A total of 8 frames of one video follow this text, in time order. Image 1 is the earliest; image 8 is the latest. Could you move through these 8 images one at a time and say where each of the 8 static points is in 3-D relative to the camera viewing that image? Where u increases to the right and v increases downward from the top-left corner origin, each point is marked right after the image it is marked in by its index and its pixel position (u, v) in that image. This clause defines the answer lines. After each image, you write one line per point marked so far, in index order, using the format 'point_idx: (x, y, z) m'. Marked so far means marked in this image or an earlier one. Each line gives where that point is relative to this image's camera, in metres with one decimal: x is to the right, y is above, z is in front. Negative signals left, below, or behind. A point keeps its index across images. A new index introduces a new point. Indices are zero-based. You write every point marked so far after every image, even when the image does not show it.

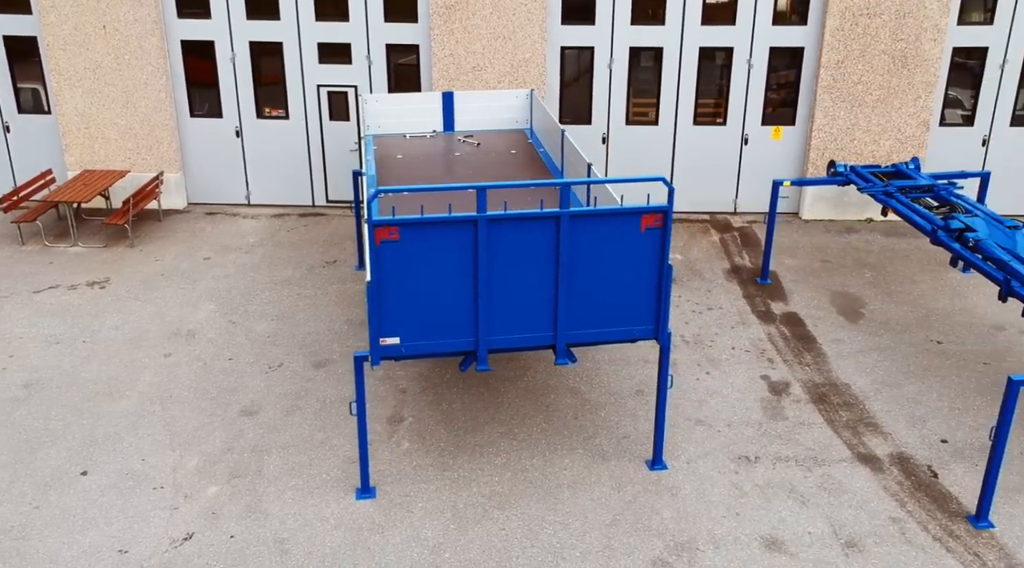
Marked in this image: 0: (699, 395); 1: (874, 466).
0: (+1.3, -0.8, +5.7) m
1: (+2.2, -1.1, +5.0) m
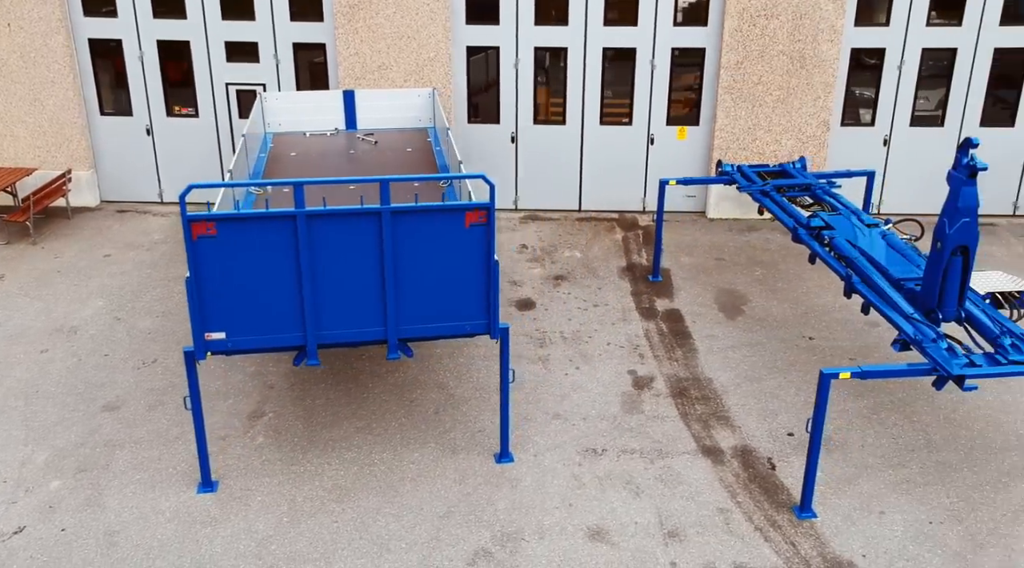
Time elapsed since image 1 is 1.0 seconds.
0: (+0.4, -0.8, +5.8) m
1: (+1.3, -1.1, +5.1) m
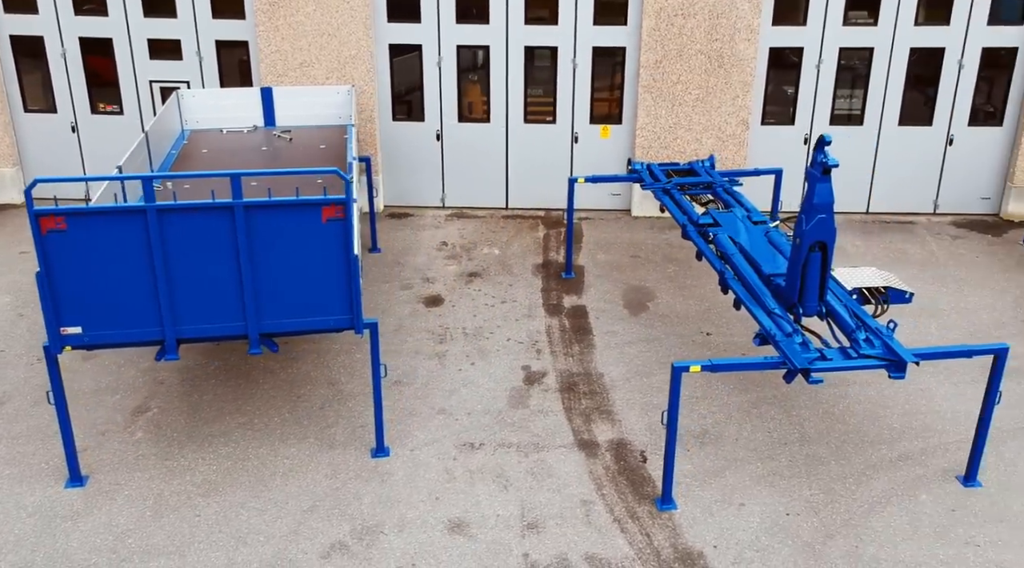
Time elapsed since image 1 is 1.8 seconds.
0: (-0.4, -0.7, +5.9) m
1: (+0.5, -1.1, +5.1) m
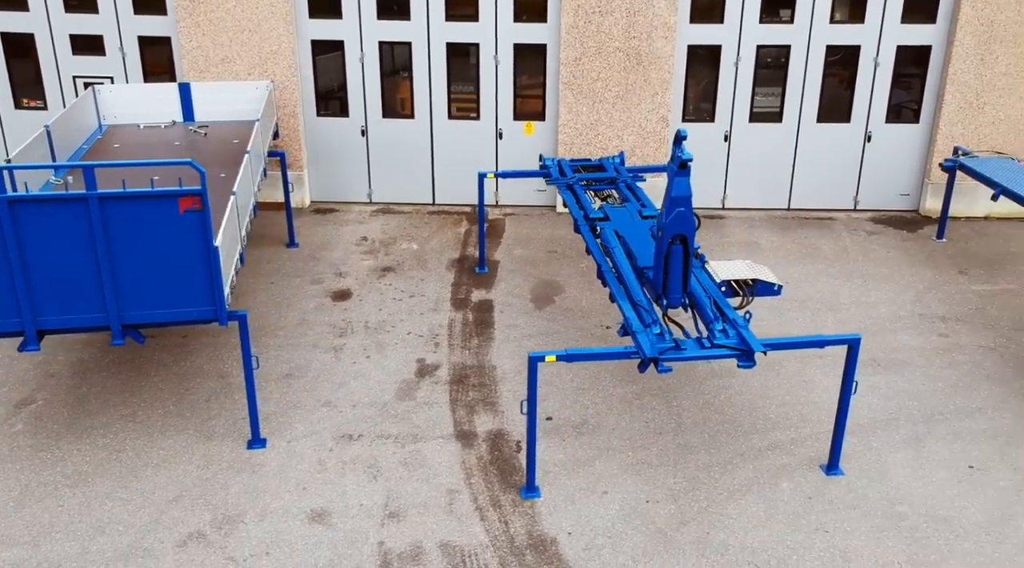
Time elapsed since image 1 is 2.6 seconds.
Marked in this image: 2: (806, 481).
0: (-1.2, -0.7, +5.9) m
1: (-0.3, -1.0, +5.2) m
2: (+1.7, -1.2, +4.8) m
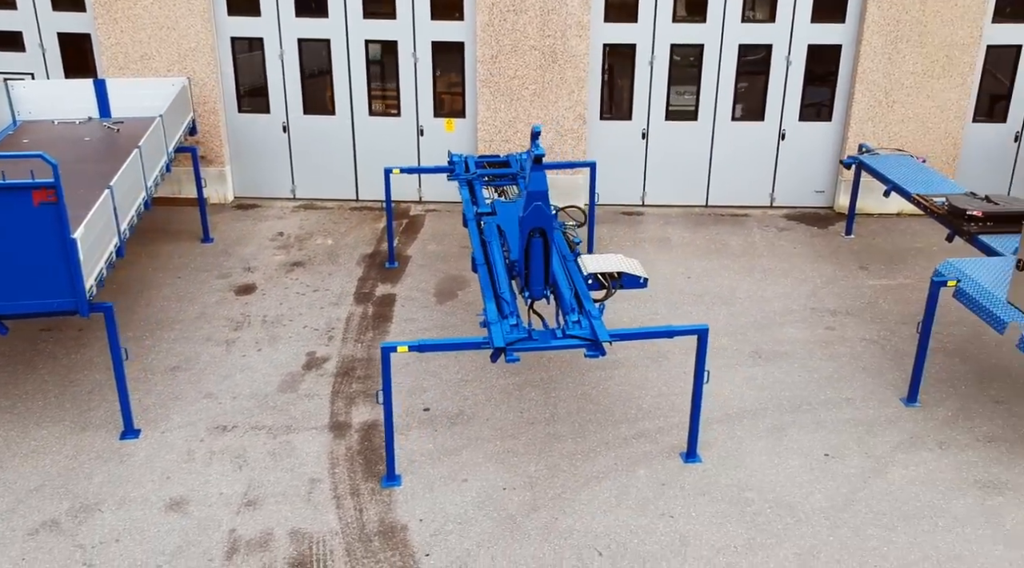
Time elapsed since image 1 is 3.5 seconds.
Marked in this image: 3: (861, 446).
0: (-2.1, -0.6, +6.0) m
1: (-1.1, -1.0, +5.3) m
2: (+0.9, -1.1, +5.0) m
3: (+2.2, -1.0, +5.2) m
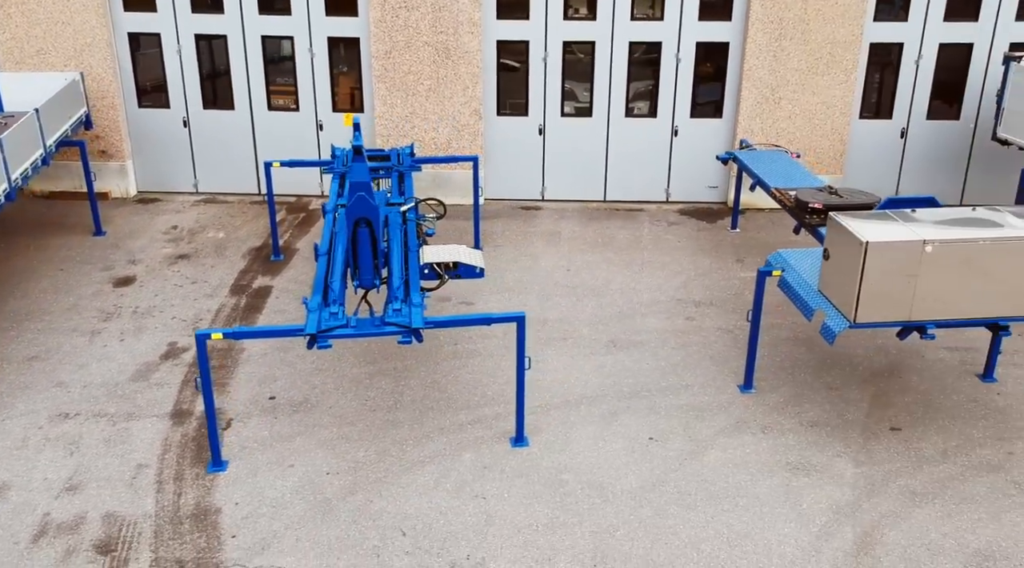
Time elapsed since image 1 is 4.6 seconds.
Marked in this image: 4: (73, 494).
0: (-3.2, -0.6, +6.1) m
1: (-2.2, -0.9, +5.4) m
2: (-0.1, -1.1, +5.1) m
3: (+1.1, -1.0, +5.3) m
4: (-2.5, -1.2, +4.7) m
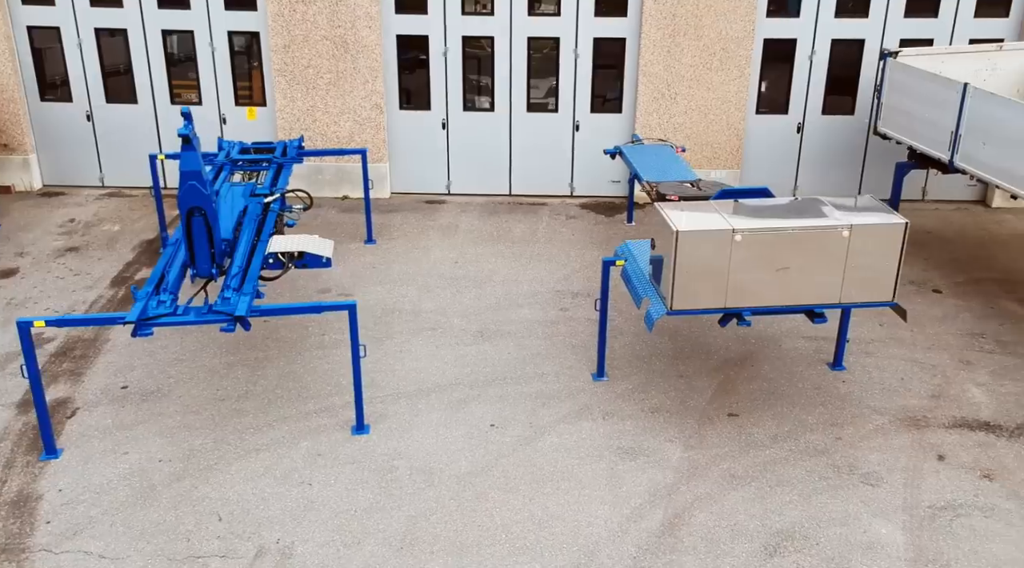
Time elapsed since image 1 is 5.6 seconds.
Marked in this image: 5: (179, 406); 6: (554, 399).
0: (-4.2, -0.5, +6.1) m
1: (-3.2, -0.8, +5.4) m
2: (-1.2, -1.0, +5.1) m
3: (+0.1, -0.9, +5.4) m
4: (-3.5, -1.1, +4.7) m
5: (-2.2, -0.8, +5.5) m
6: (+0.3, -0.8, +5.6) m
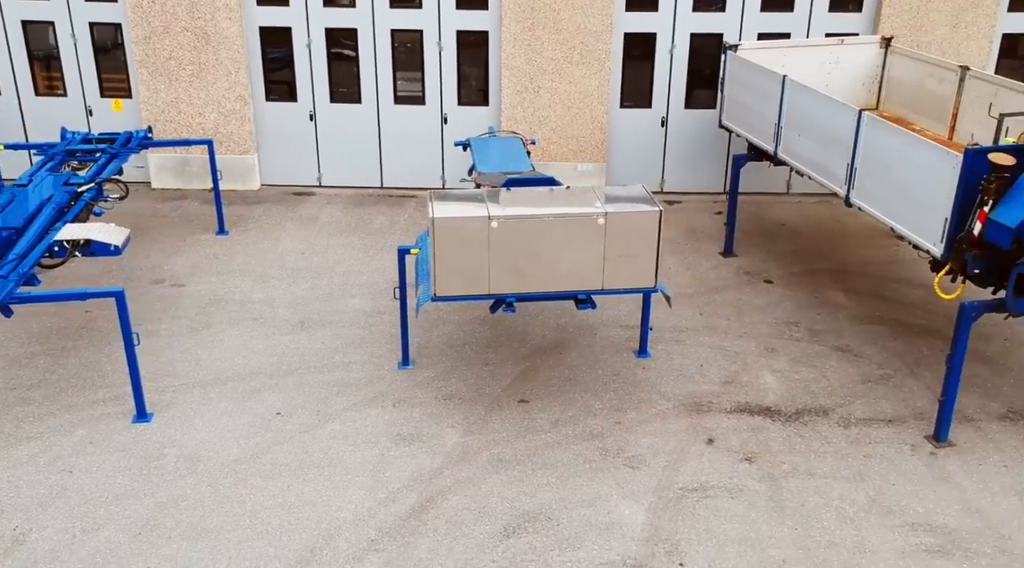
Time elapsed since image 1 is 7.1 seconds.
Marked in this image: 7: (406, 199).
0: (-5.6, -0.4, +6.0) m
1: (-4.6, -0.8, +5.3) m
2: (-2.6, -0.9, +5.1) m
3: (-1.3, -0.8, +5.4) m
4: (-4.9, -1.1, +4.6) m
5: (-3.6, -0.7, +5.4) m
6: (-1.1, -0.7, +5.7) m
7: (-1.2, +1.0, +9.3) m
